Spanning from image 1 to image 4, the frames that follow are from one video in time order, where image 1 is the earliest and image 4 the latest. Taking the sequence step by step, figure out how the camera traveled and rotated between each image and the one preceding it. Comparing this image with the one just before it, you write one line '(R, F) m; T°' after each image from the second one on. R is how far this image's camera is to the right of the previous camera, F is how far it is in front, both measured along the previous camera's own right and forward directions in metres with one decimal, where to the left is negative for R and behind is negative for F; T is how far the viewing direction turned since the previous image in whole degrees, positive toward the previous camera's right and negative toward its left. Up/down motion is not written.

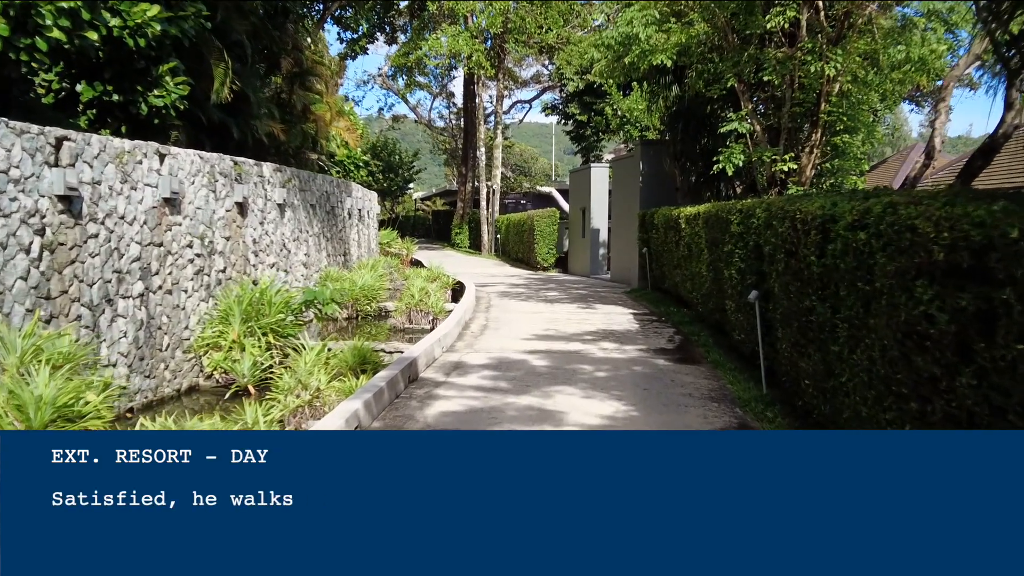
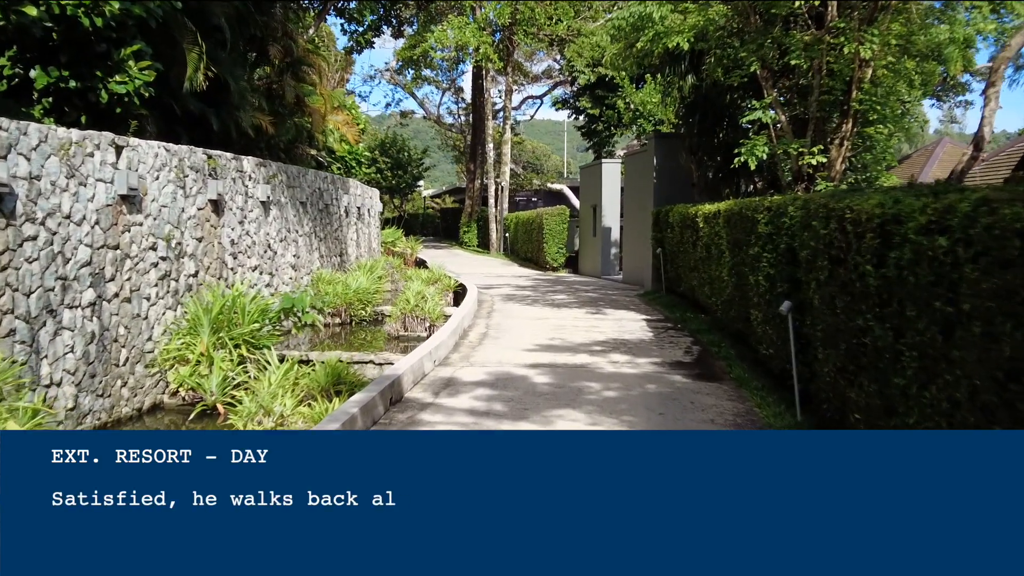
(+0.1, +0.9) m; -1°
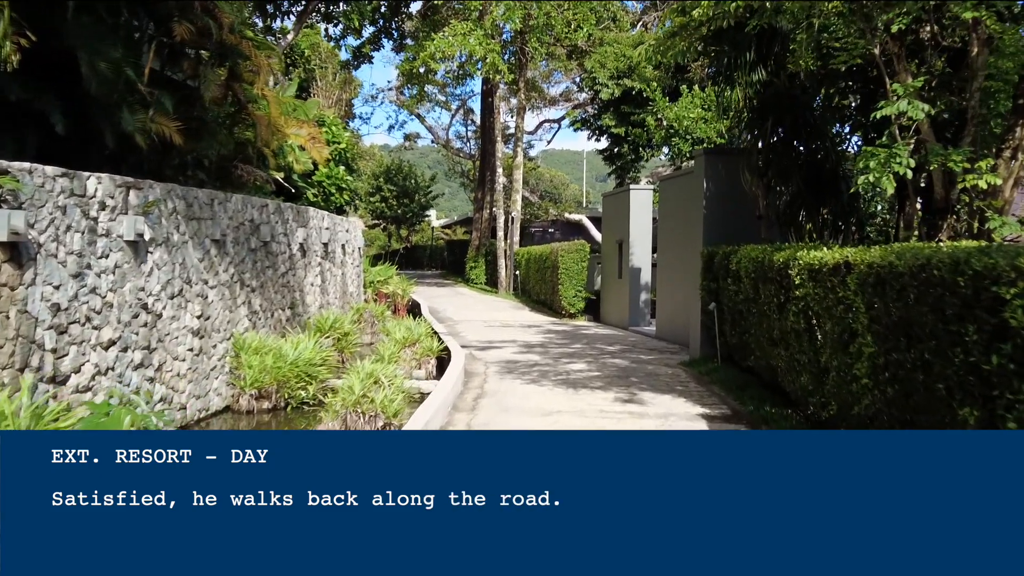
(+0.2, +3.5) m; -1°
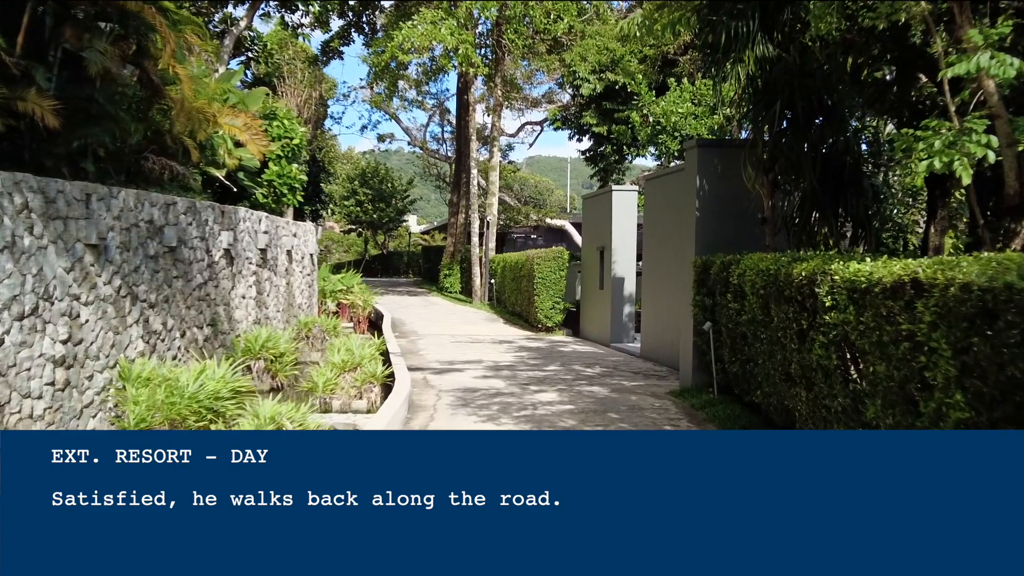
(+0.2, +1.6) m; +1°
